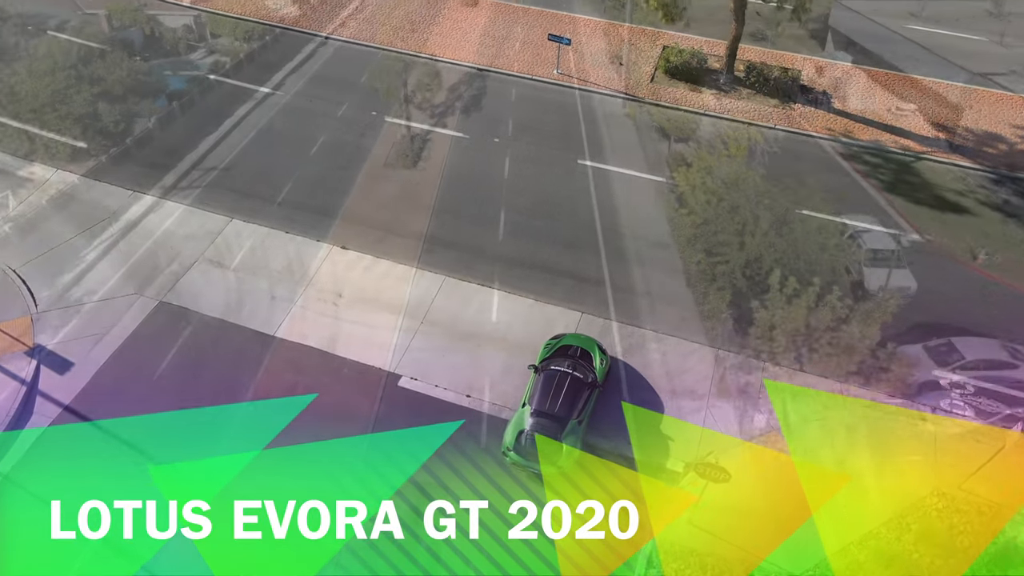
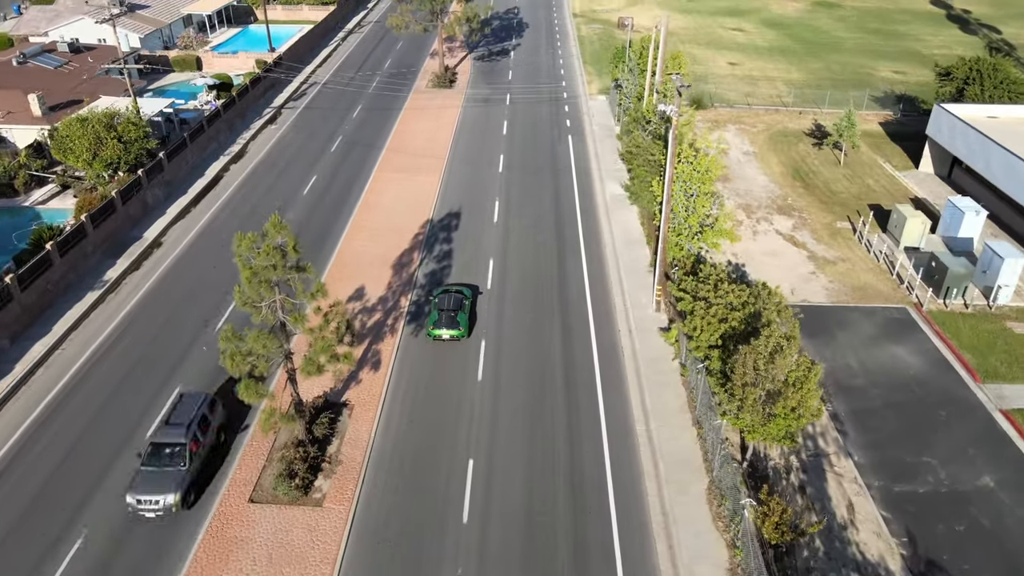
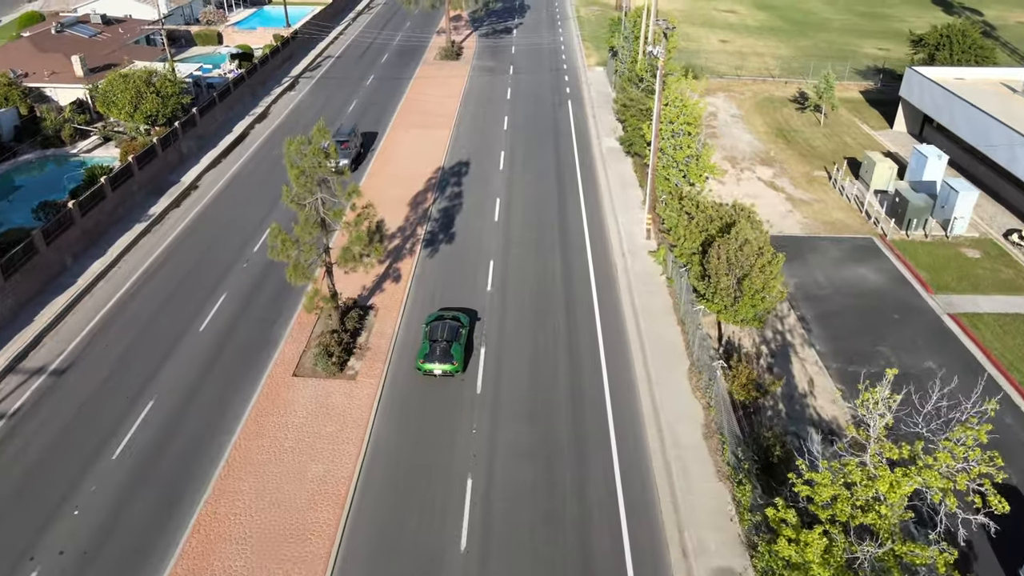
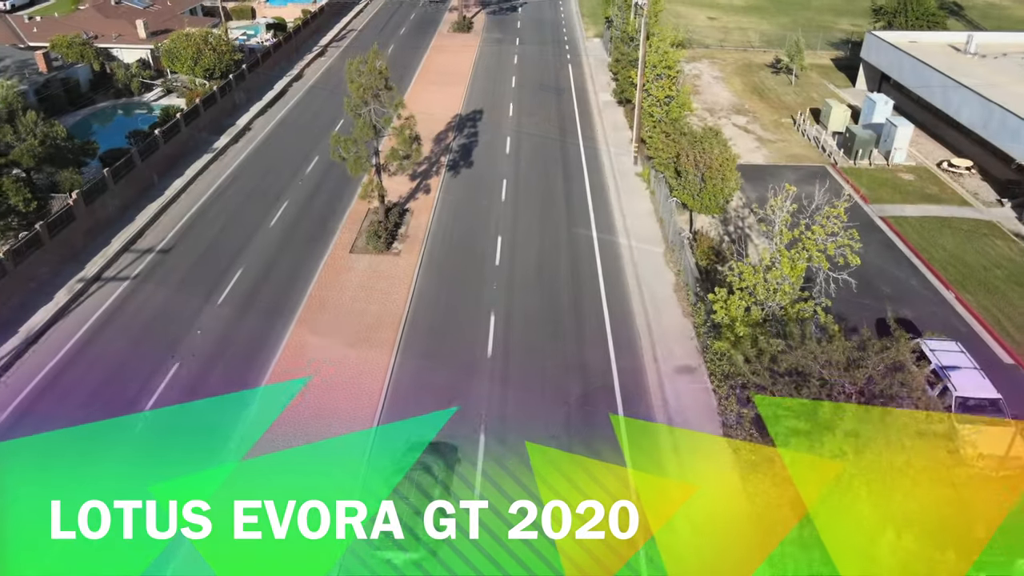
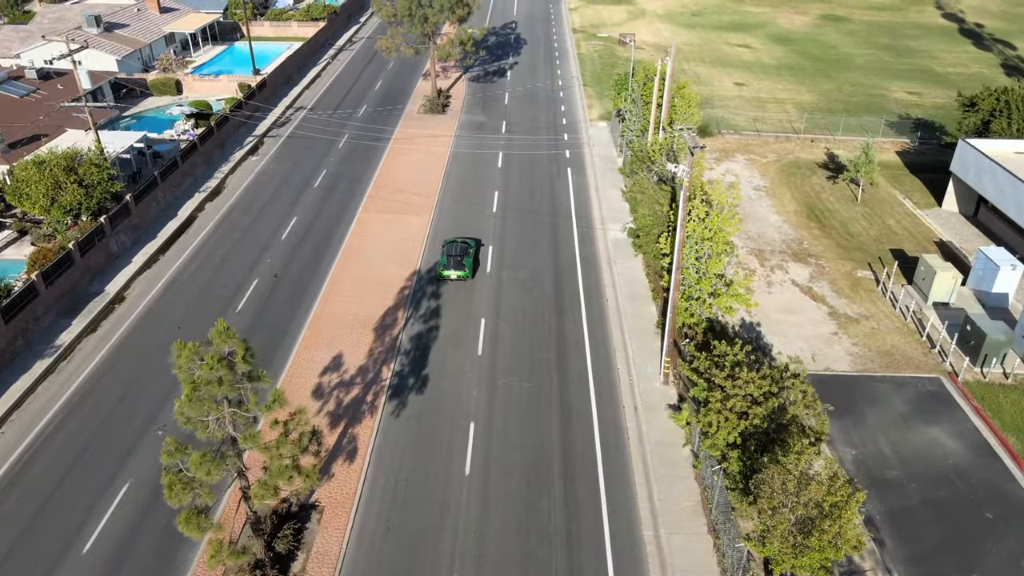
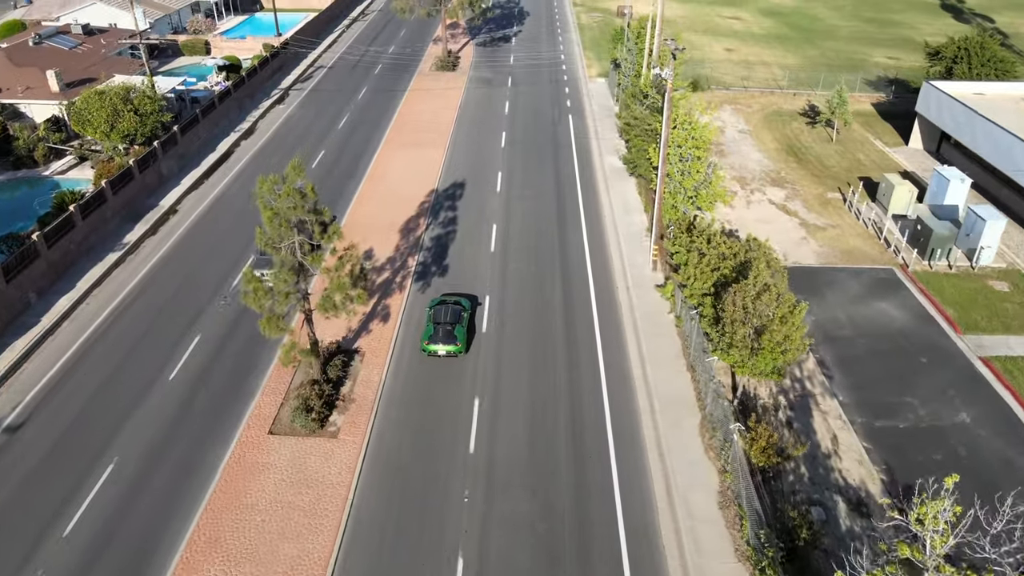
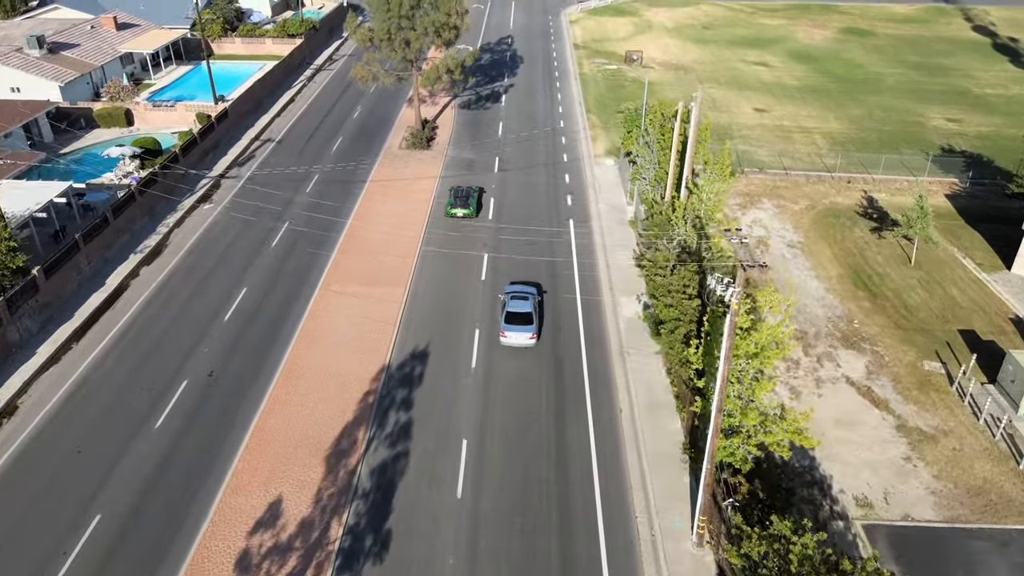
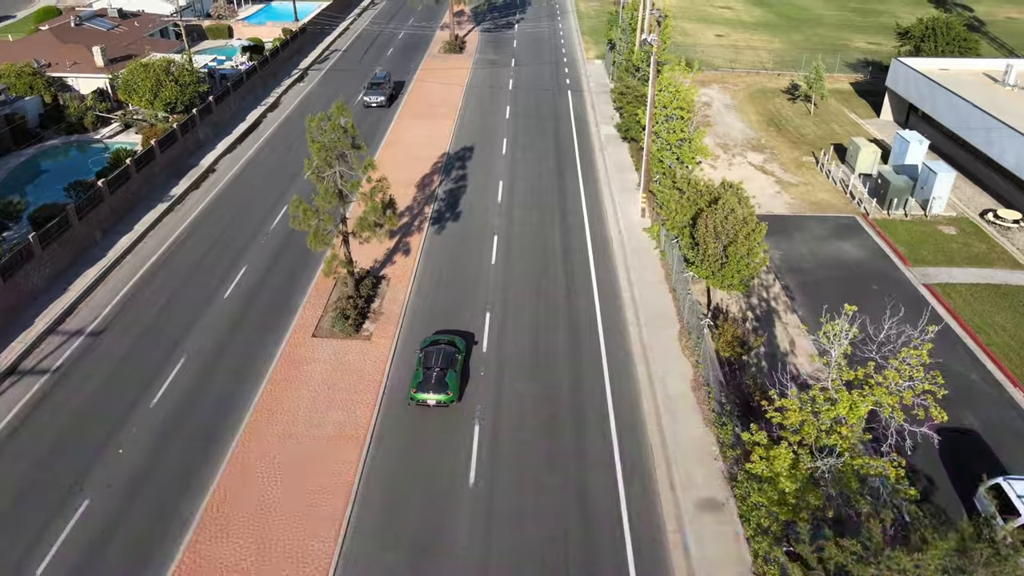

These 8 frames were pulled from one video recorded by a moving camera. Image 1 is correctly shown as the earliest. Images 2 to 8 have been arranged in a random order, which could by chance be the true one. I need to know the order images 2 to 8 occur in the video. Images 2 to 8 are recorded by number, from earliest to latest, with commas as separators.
4, 8, 3, 6, 2, 5, 7
